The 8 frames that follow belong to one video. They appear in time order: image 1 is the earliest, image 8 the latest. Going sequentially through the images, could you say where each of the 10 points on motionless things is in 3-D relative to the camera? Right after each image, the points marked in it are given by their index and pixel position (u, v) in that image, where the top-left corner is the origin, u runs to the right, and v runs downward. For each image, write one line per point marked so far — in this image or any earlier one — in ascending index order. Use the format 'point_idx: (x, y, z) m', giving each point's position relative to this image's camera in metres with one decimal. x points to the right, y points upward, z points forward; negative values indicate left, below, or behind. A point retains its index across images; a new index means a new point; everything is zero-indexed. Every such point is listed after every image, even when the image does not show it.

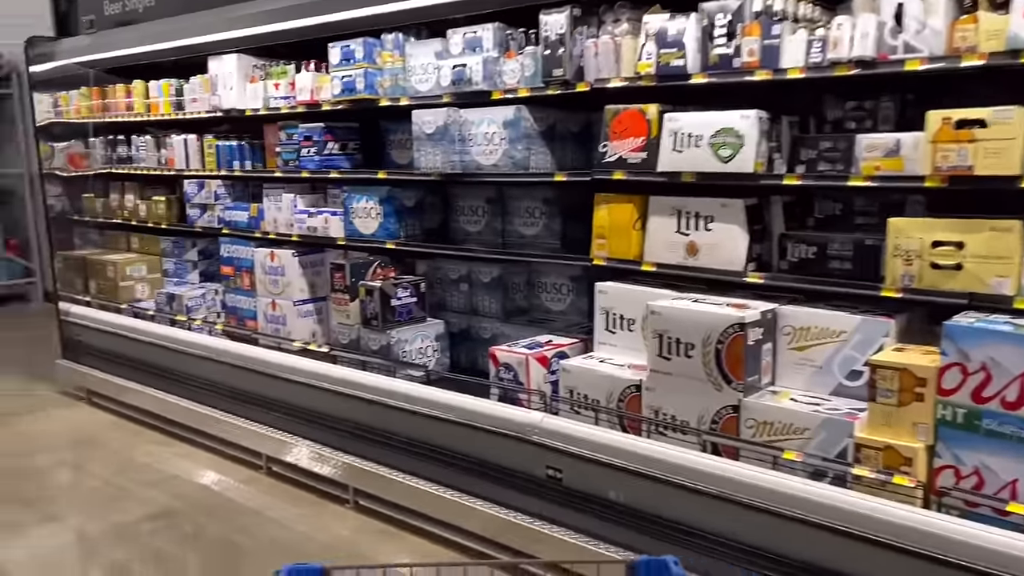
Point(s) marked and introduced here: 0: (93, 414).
0: (-2.4, -0.7, +4.9) m
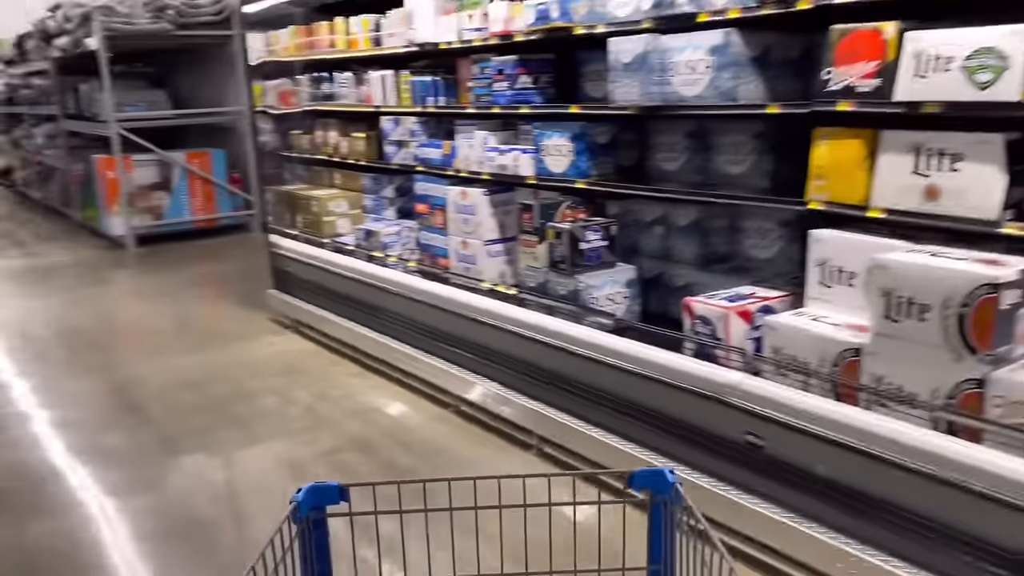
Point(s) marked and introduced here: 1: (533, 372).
0: (-1.3, -0.3, +5.2) m
1: (+0.1, -0.3, +3.5) m
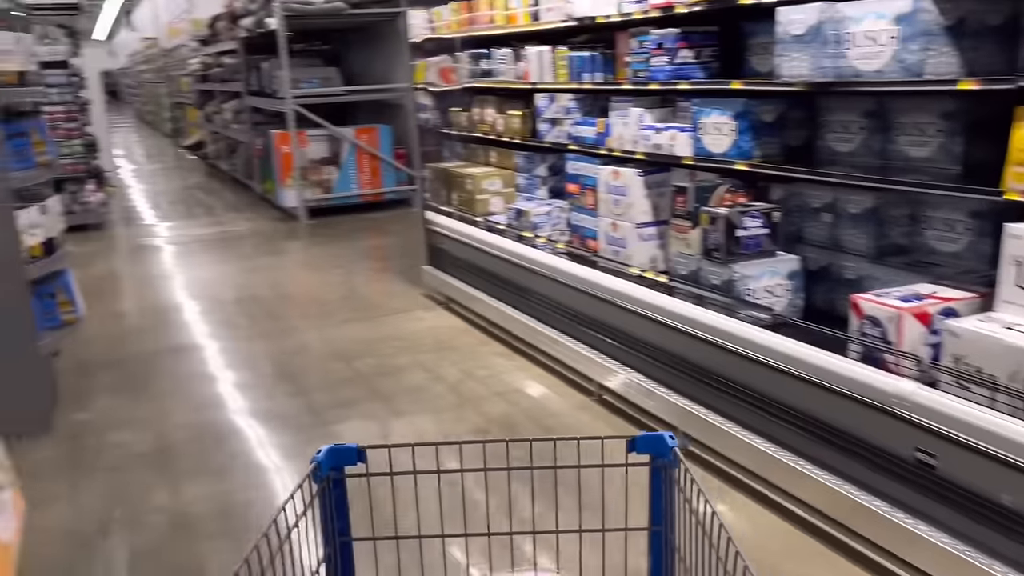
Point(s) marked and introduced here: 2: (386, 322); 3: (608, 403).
0: (-0.4, -0.2, +5.2) m
1: (+0.6, -0.3, +3.3) m
2: (-0.8, -0.2, +5.2) m
3: (+0.4, -0.5, +3.8) m
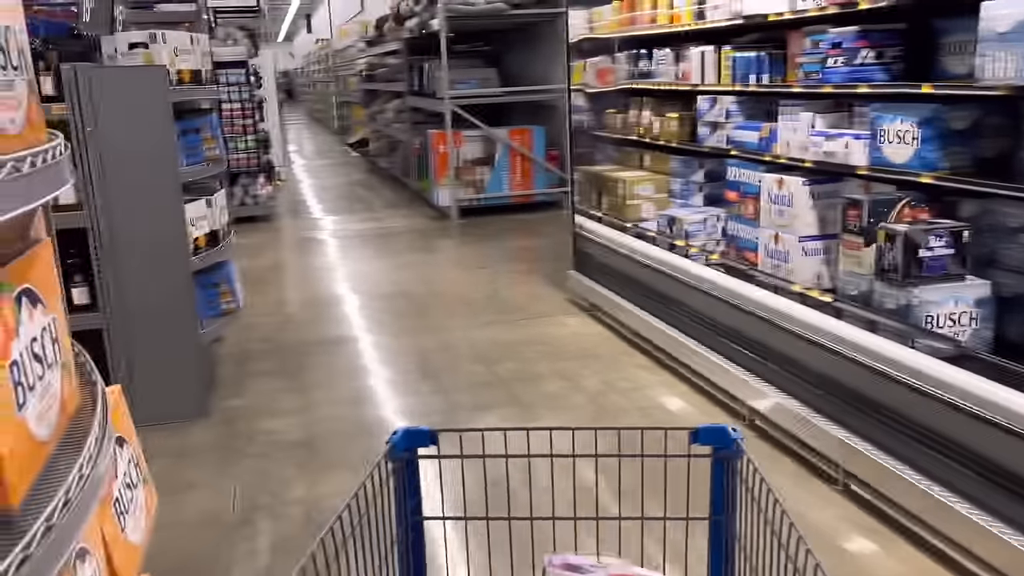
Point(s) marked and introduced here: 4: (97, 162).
0: (+0.5, -0.2, +5.1) m
1: (+1.2, -0.4, +3.0) m
2: (+0.1, -0.2, +5.2) m
3: (+1.0, -0.6, +3.5) m
4: (-1.7, +0.5, +3.5) m
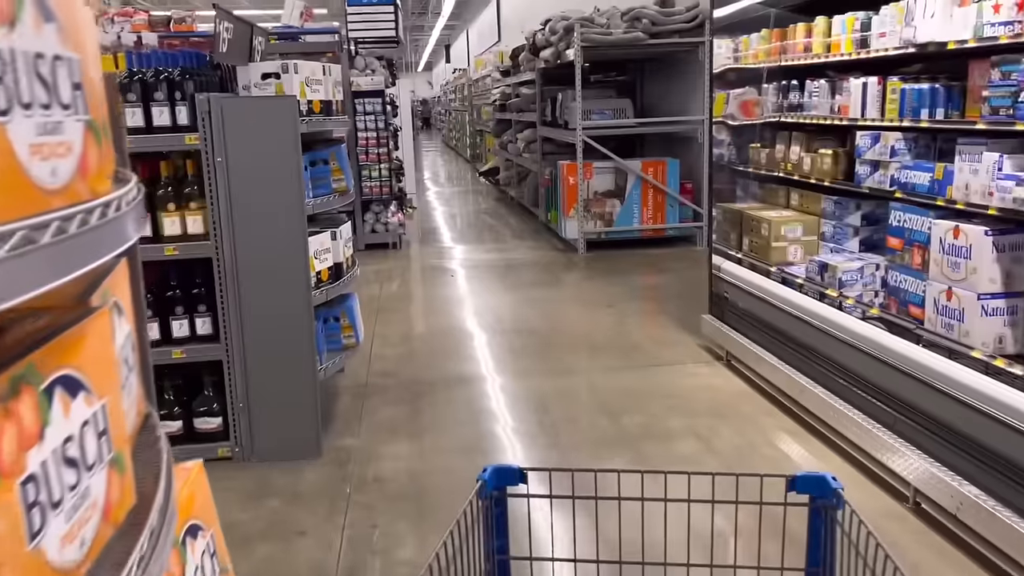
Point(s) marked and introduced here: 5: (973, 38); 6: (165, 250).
0: (+1.2, -0.5, +4.7) m
1: (+1.6, -0.6, +2.6) m
2: (+0.8, -0.5, +4.8) m
3: (+1.5, -0.8, +3.1) m
4: (-1.2, +0.4, +3.4) m
5: (+1.7, +0.9, +3.2) m
6: (-1.4, +0.2, +3.5) m
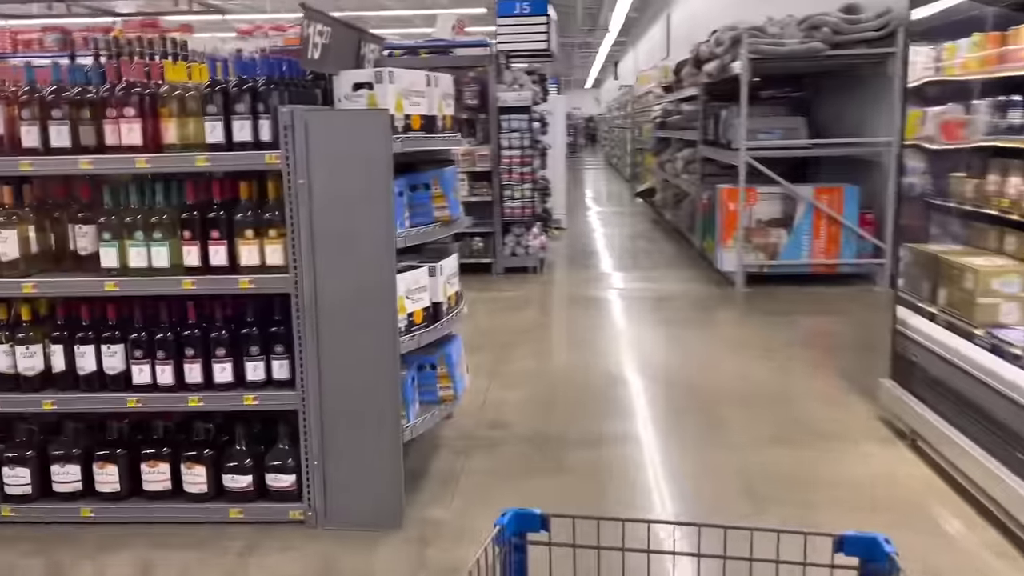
0: (+1.8, -0.8, +3.8) m
1: (+1.7, -0.8, +1.6) m
2: (+1.4, -0.8, +4.0) m
3: (+1.7, -1.1, +2.1) m
4: (-0.7, +0.2, +3.0) m
5: (+2.1, +0.7, +2.2) m
6: (-1.0, 0.0, +3.1) m
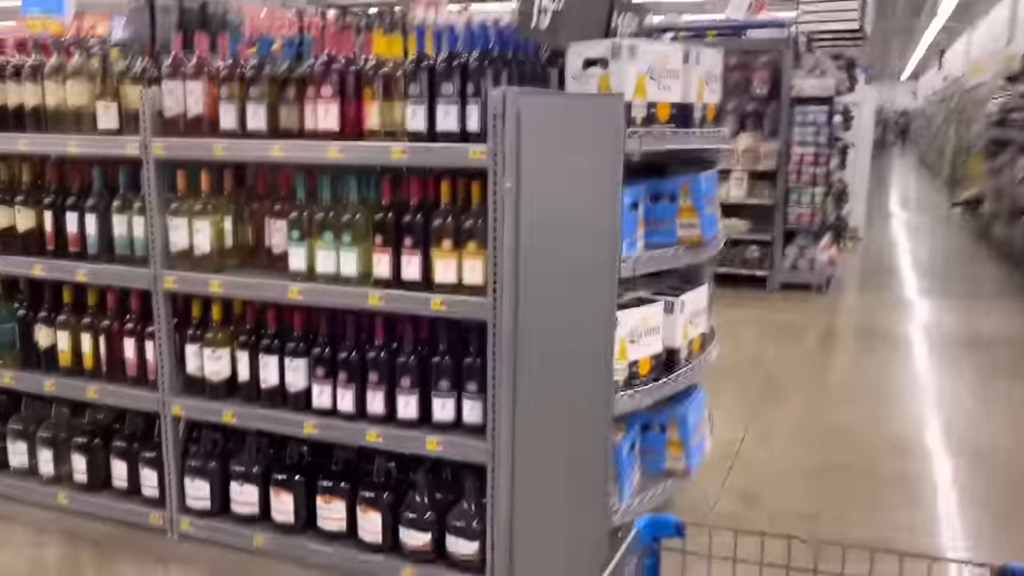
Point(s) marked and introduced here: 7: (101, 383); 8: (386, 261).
0: (+2.5, -1.1, +2.3) m
1: (+1.8, -1.1, +0.3) m
2: (+2.3, -1.0, +2.6) m
3: (+1.9, -1.4, +0.8) m
4: (0.0, +0.2, +2.4) m
5: (+2.4, +0.3, +0.7) m
6: (-0.2, 0.0, +2.5) m
7: (-1.5, -0.3, +3.1) m
8: (-0.4, +0.1, +2.6) m
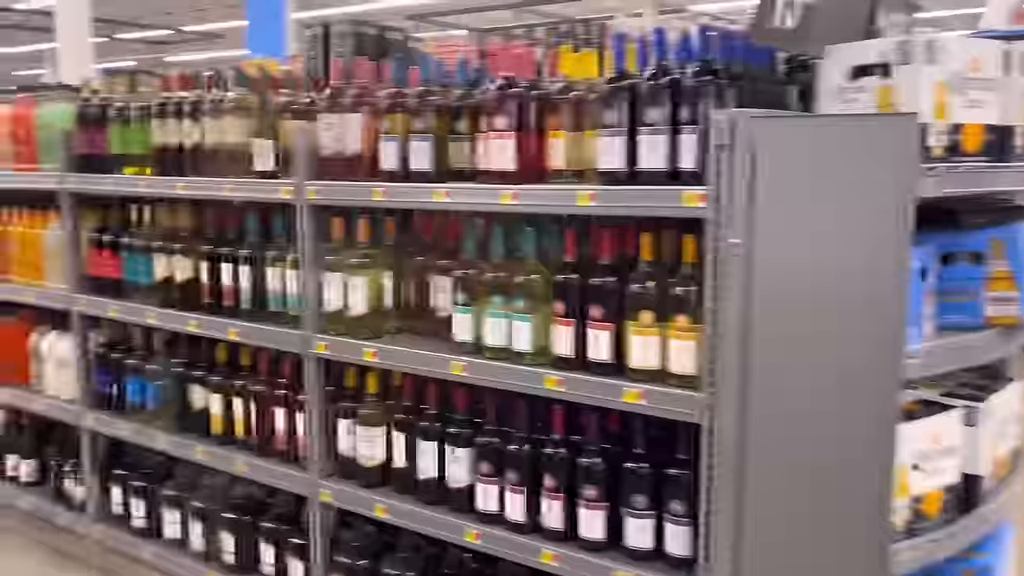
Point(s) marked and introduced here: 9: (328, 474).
0: (+2.9, -1.3, +1.1) m
1: (+1.7, -1.3, -0.8) m
2: (+2.7, -1.3, +1.4) m
3: (+1.9, -1.5, -0.3) m
4: (+0.5, 0.0, +1.7) m
5: (+2.5, +0.2, -0.4) m
6: (+0.2, -0.2, +1.9) m
7: (-0.8, -0.5, +2.7) m
8: (+0.1, -0.1, +2.0) m
9: (-0.6, -0.6, +2.6) m
